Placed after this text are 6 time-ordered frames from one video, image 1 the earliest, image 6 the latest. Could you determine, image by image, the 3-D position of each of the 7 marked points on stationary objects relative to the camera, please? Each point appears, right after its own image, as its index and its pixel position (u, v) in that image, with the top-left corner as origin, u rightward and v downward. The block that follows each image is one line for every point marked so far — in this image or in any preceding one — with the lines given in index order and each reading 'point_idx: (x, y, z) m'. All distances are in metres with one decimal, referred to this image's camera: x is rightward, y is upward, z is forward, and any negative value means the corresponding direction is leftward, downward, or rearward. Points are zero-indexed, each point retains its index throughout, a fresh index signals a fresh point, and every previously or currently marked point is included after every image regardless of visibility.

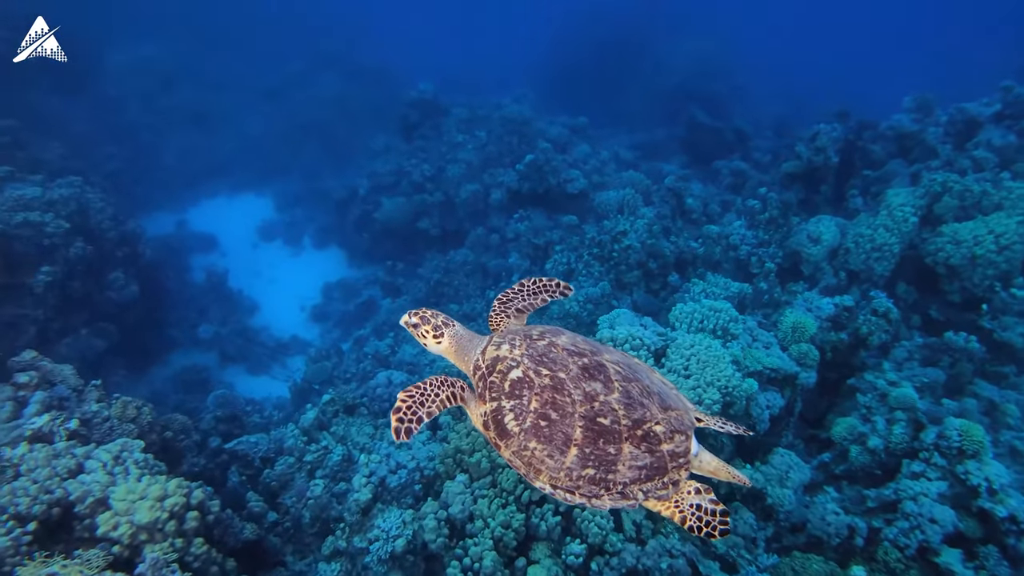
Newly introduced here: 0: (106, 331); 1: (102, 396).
0: (-7.2, -0.8, +11.4) m
1: (-4.3, -1.2, +6.7) m
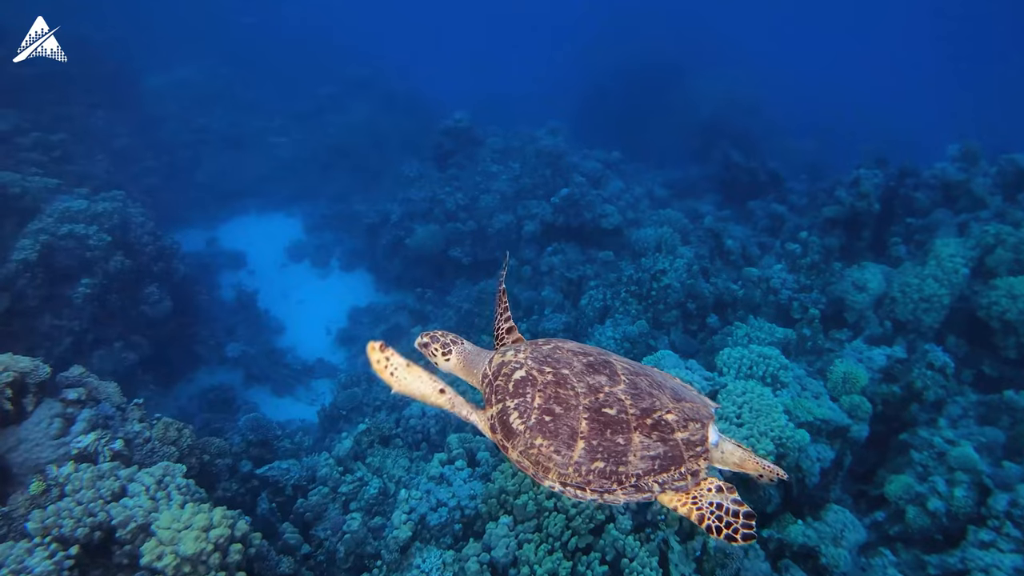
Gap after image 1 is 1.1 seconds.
0: (-6.7, -1.0, +11.4) m
1: (-3.8, -1.3, +6.5) m
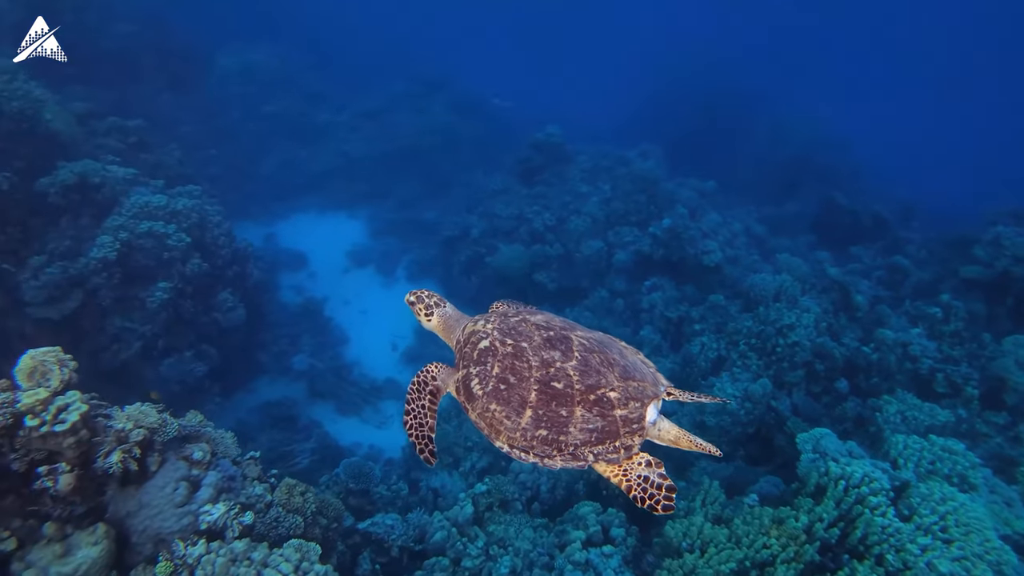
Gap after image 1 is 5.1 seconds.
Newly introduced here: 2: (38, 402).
0: (-5.1, -1.1, +10.6) m
1: (-2.3, -1.7, +5.7) m
2: (-3.1, -0.7, +4.1) m
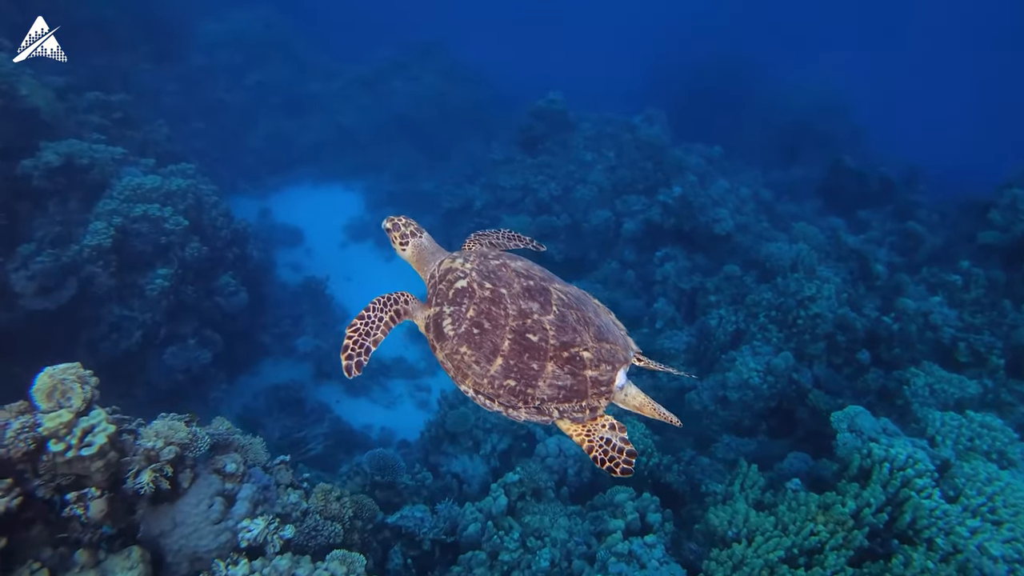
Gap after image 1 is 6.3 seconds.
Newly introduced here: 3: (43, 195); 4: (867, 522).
0: (-4.8, -0.8, +10.2) m
1: (-1.9, -1.6, +5.5) m
2: (-2.7, -0.8, +3.8) m
3: (-6.9, +1.4, +9.4) m
4: (+3.1, -2.0, +5.5) m
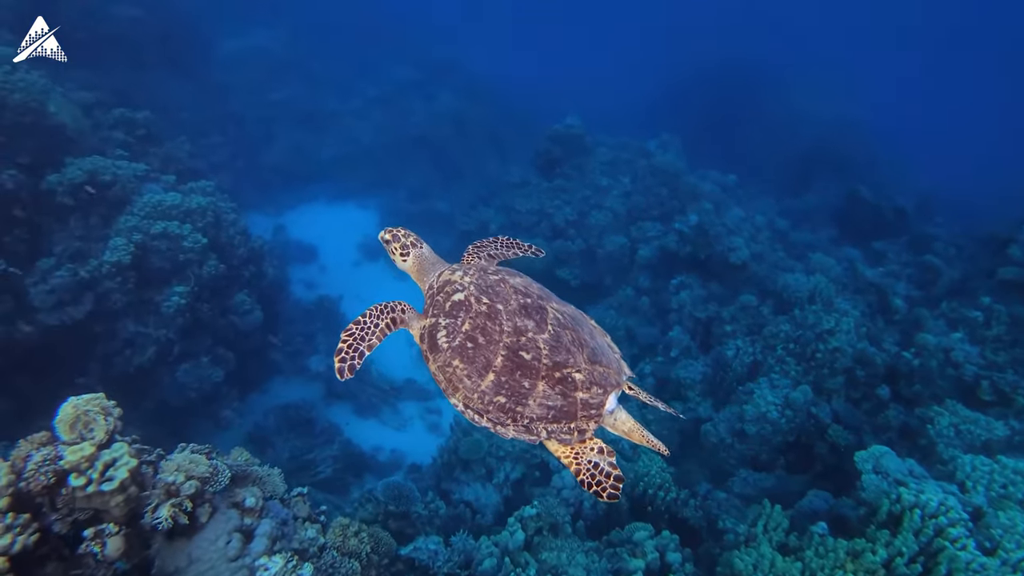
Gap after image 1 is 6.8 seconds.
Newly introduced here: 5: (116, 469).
0: (-4.6, -1.1, +10.2) m
1: (-1.7, -1.9, +5.4) m
2: (-2.5, -1.0, +3.7) m
3: (-6.6, +1.1, +9.4) m
4: (+3.2, -2.4, +5.3) m
5: (-2.3, -1.1, +3.8) m
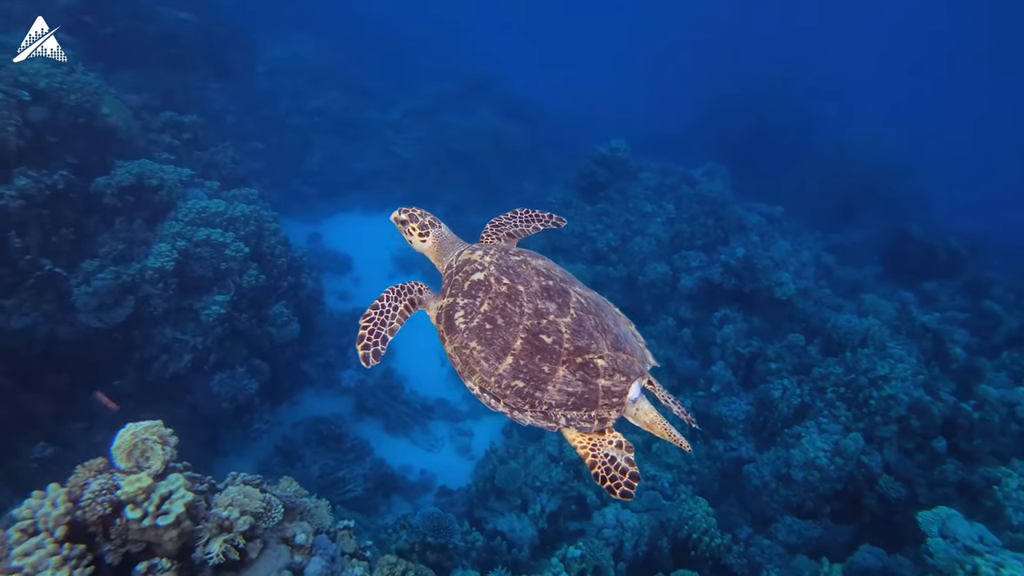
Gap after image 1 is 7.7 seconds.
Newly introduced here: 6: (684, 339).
0: (-4.0, -1.3, +10.0) m
1: (-1.3, -2.1, +5.2) m
2: (-2.0, -1.1, +3.5) m
3: (-5.9, +1.1, +9.4) m
4: (+3.6, -2.8, +5.0) m
5: (-1.9, -1.2, +3.6) m
6: (+3.1, -0.9, +11.3) m
